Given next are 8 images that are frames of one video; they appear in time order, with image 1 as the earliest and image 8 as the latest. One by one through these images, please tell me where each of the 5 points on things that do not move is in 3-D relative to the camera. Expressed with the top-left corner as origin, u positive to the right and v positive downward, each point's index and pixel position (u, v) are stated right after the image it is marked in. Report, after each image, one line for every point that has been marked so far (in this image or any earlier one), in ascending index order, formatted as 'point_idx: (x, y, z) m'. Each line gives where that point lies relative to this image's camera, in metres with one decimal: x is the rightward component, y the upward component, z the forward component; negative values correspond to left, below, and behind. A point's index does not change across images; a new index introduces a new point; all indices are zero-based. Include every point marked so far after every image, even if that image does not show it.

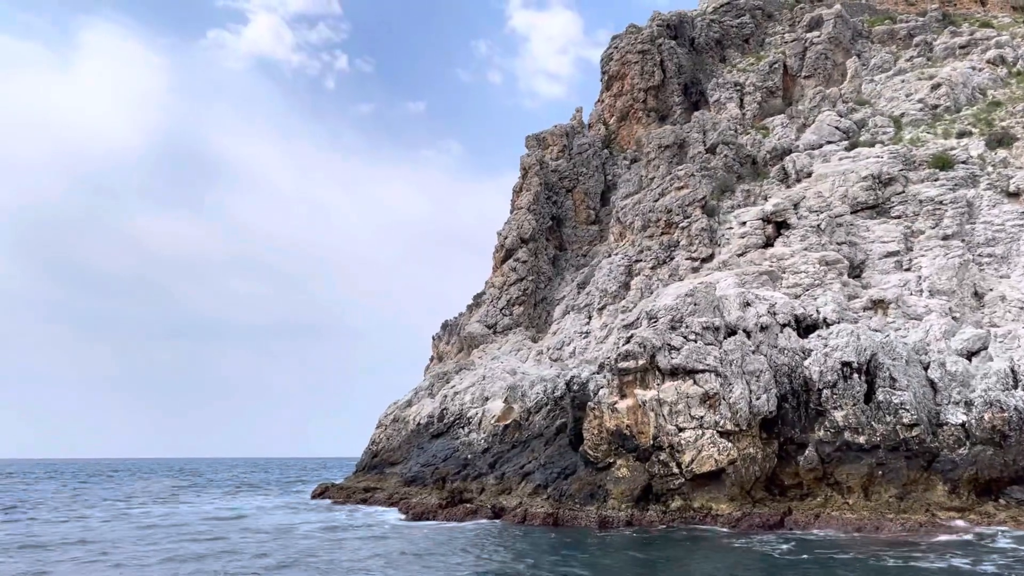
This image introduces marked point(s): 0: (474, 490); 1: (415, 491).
0: (-0.8, -5.3, +18.4) m
1: (-2.7, -5.8, +20.2) m
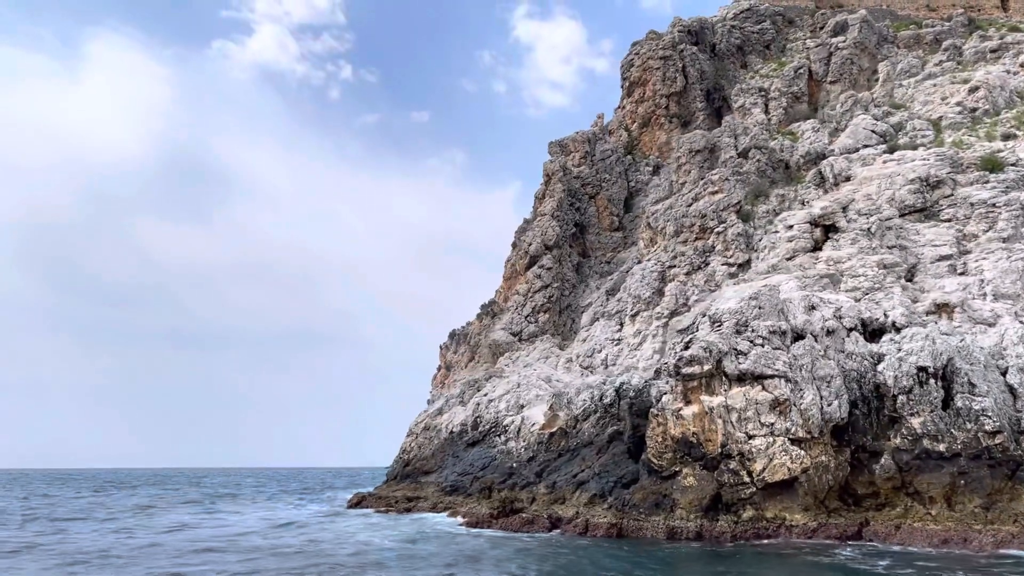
0: (+0.4, -5.4, +17.9) m
1: (-1.4, -6.0, +19.8) m
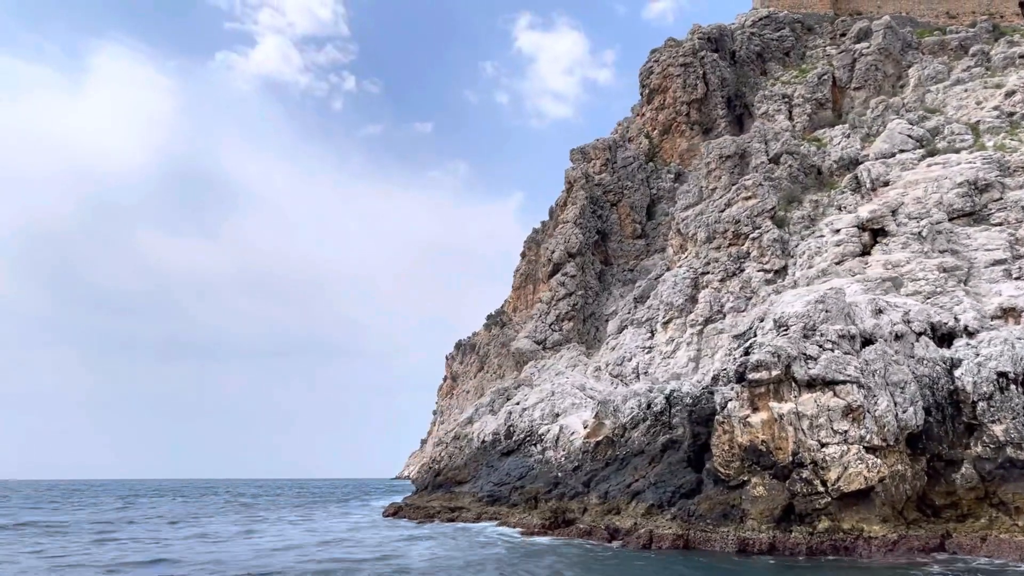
0: (+1.7, -5.6, +17.5) m
1: (-0.1, -6.1, +19.3) m
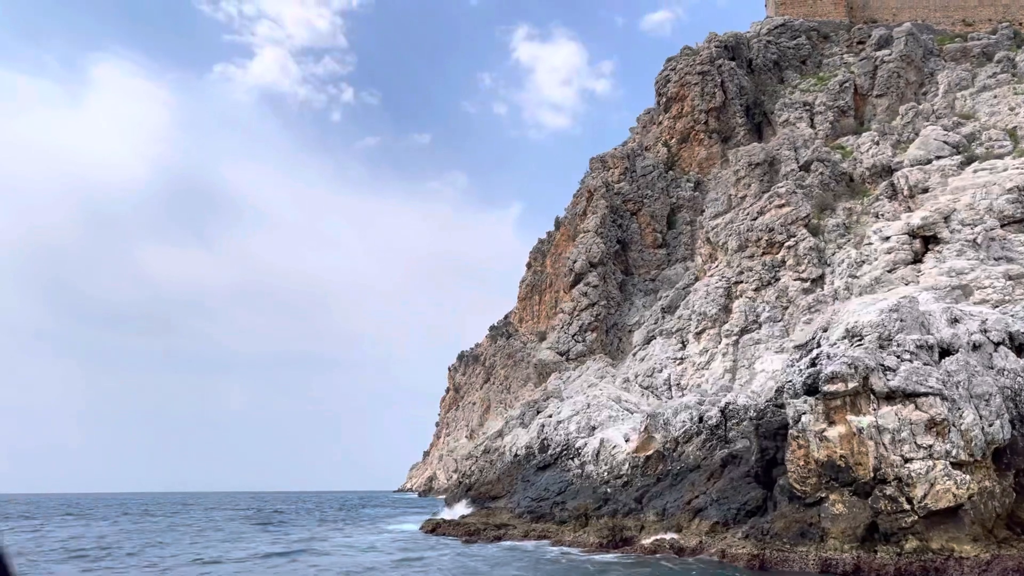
0: (+2.9, -5.8, +16.9) m
1: (+1.2, -6.4, +18.7) m
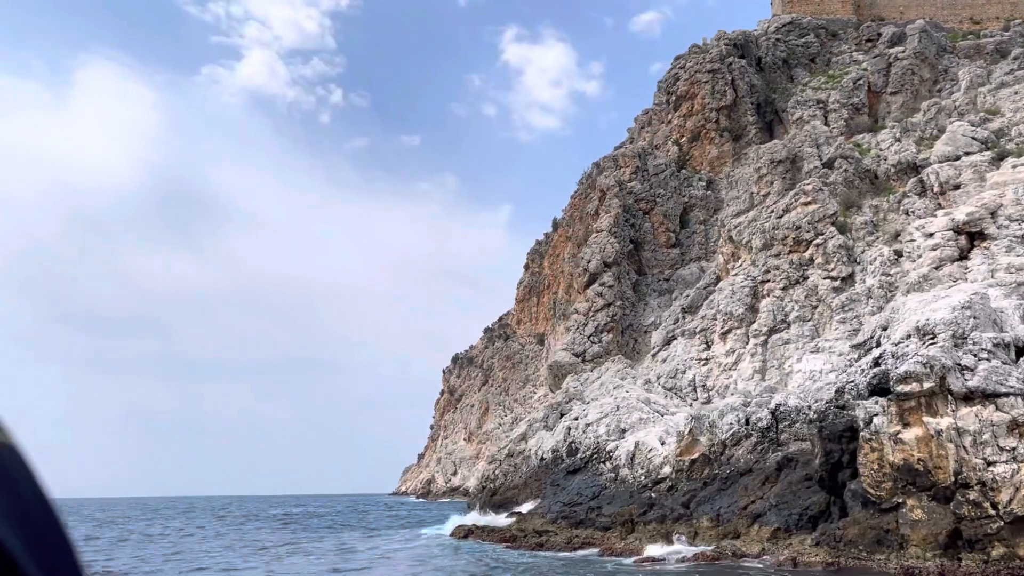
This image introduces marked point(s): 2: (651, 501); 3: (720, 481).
0: (+4.0, -5.7, +16.3) m
1: (+2.2, -6.4, +18.2) m
2: (+3.6, -5.5, +18.1) m
3: (+5.1, -4.7, +17.1) m
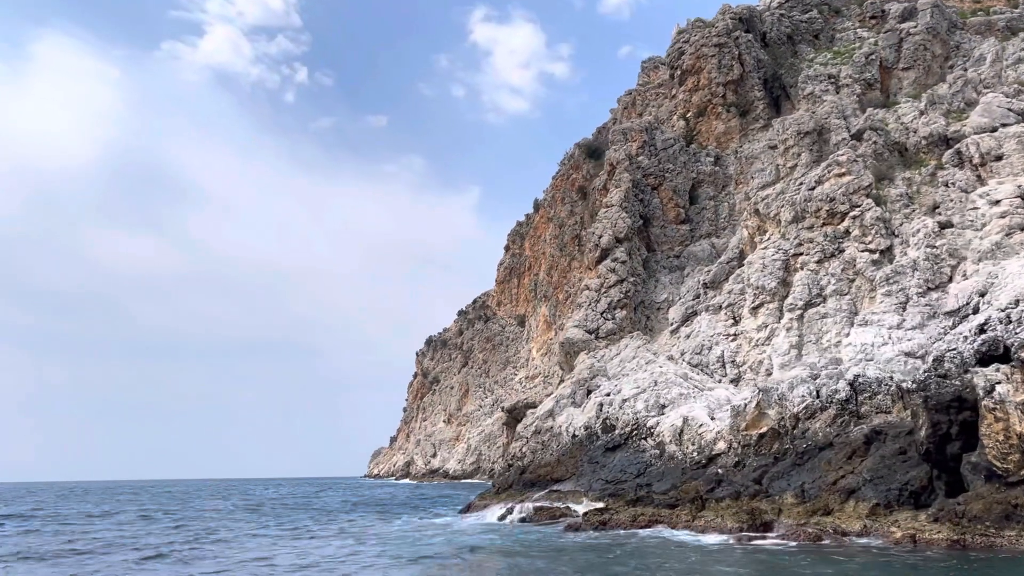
0: (+5.6, -5.0, +15.5) m
1: (+3.7, -5.5, +17.3) m
2: (+5.1, -4.7, +17.2) m
3: (+6.6, -3.9, +16.3) m
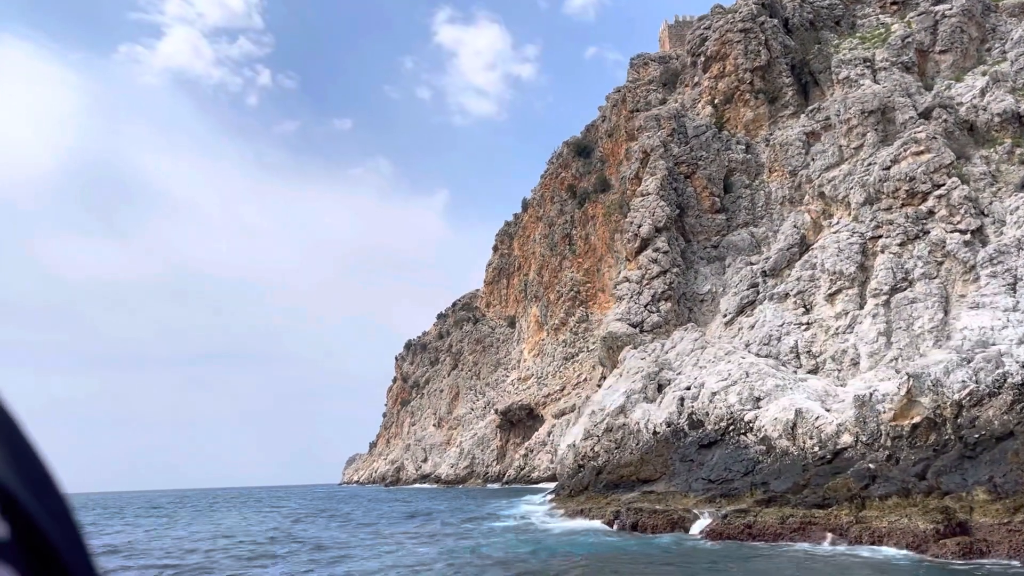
0: (+8.5, -4.4, +13.8) m
1: (+6.6, -5.0, +15.5) m
2: (+7.9, -4.1, +15.5) m
3: (+9.5, -3.3, +14.6) m
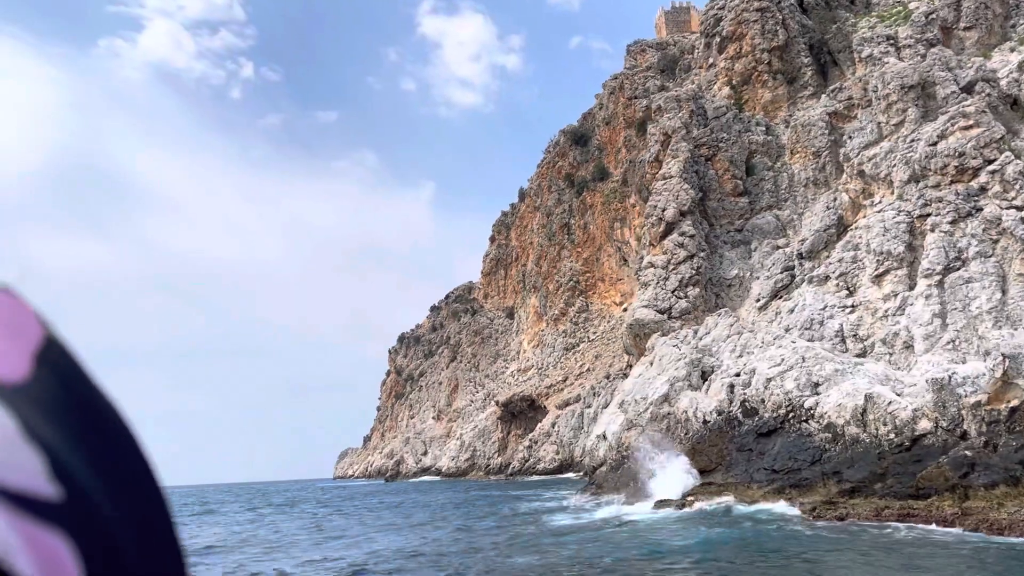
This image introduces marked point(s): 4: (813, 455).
0: (+10.1, -3.9, +12.8) m
1: (+8.1, -4.5, +14.5) m
2: (+9.4, -3.6, +14.5) m
3: (+11.0, -2.8, +13.7) m
4: (+8.1, -4.5, +18.7) m
